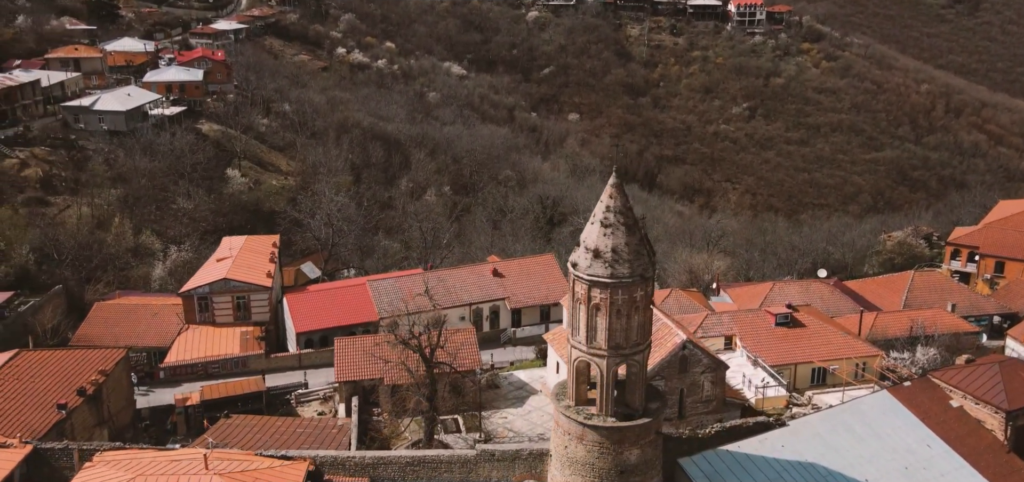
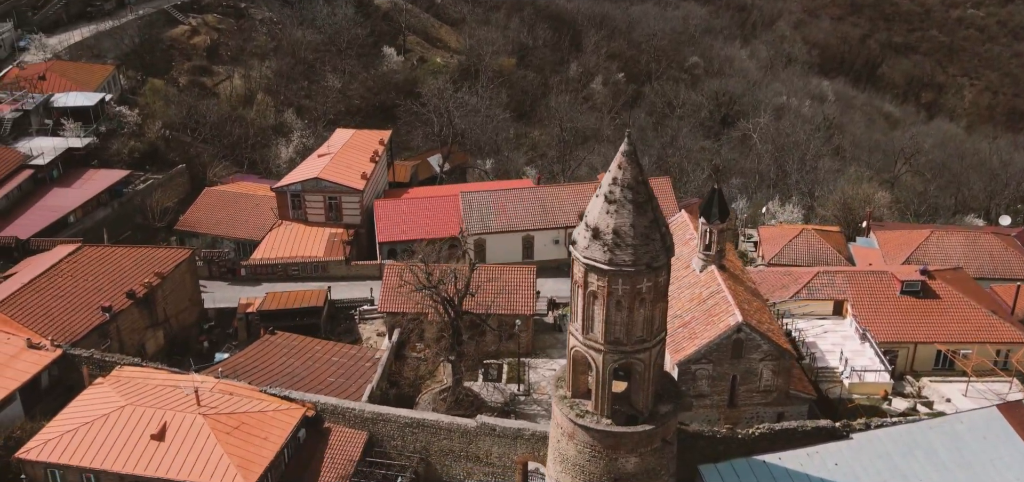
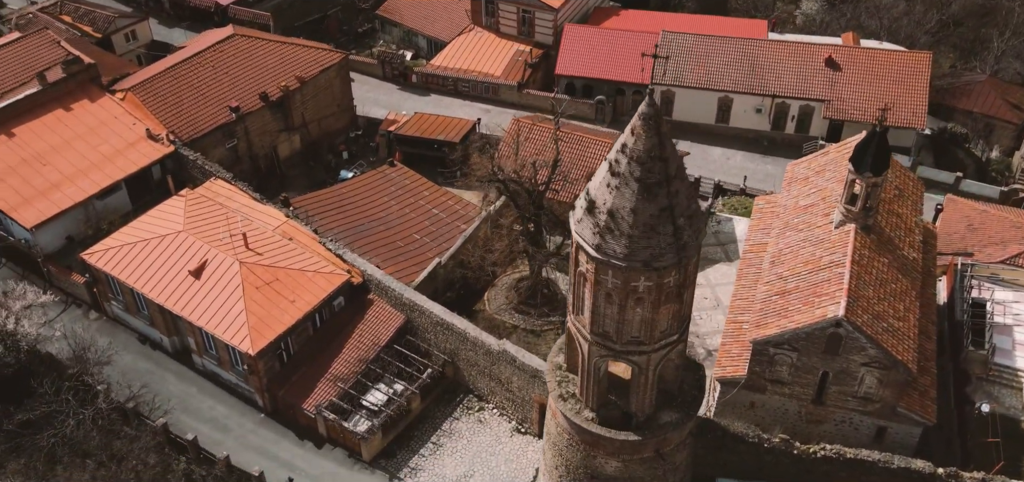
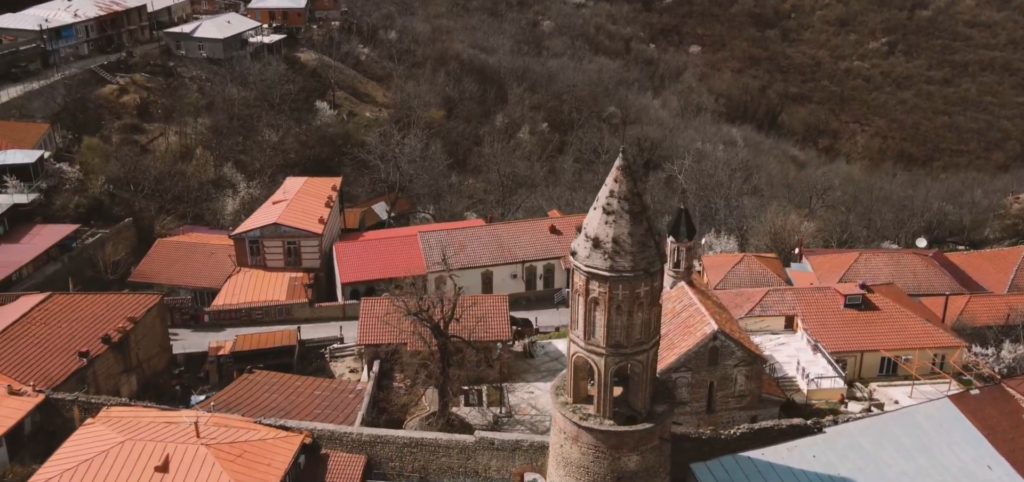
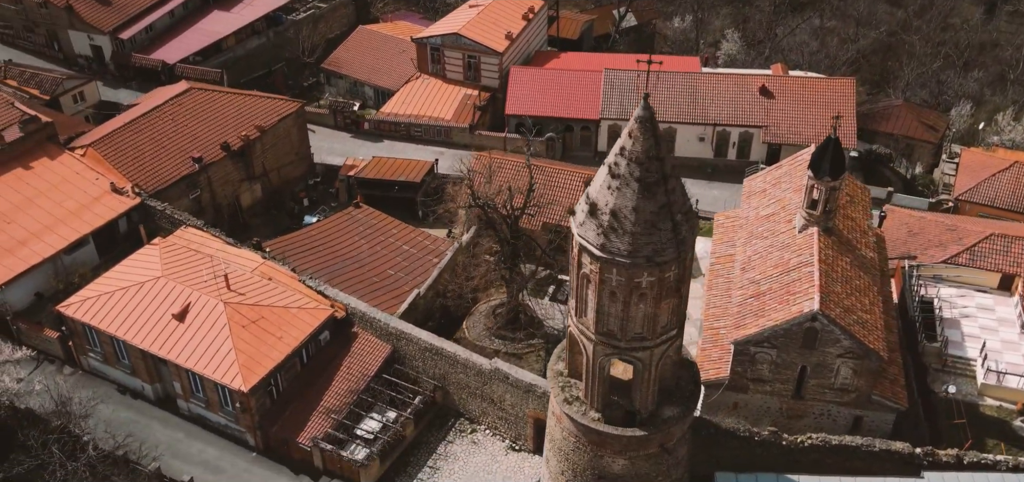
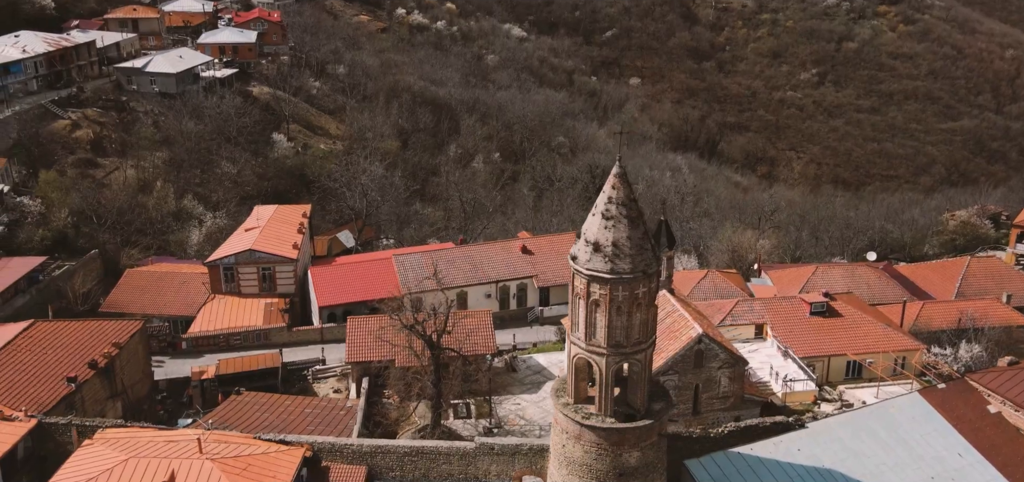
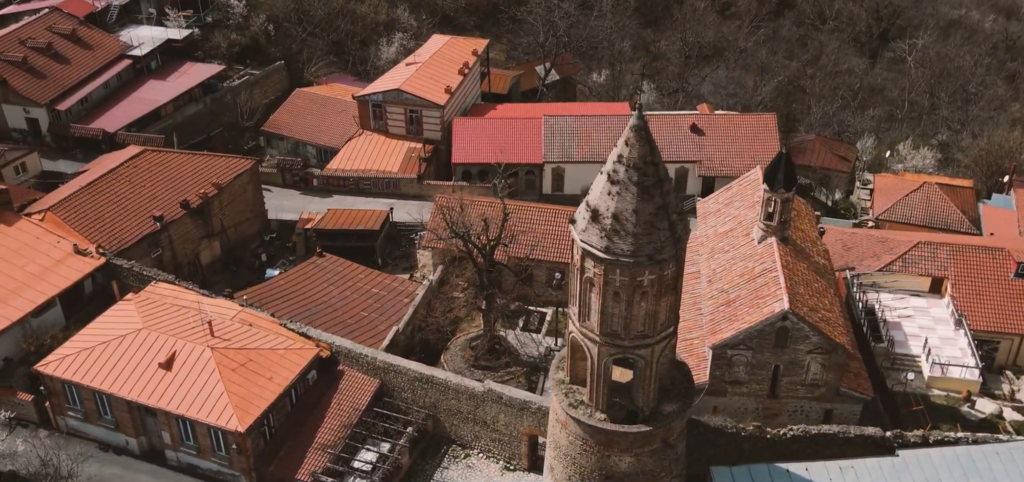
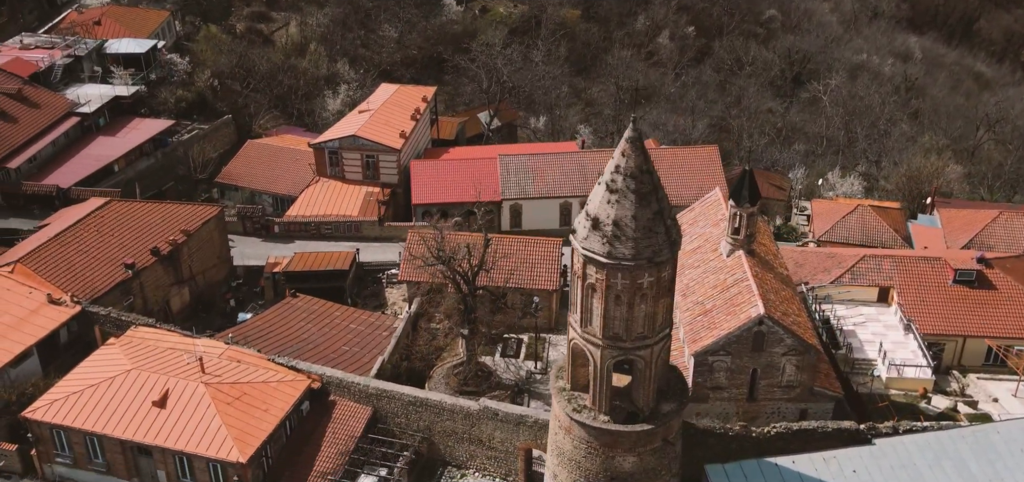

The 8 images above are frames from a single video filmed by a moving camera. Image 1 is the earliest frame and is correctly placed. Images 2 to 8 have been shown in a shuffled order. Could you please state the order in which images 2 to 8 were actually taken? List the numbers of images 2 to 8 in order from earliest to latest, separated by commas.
6, 4, 2, 8, 7, 5, 3
